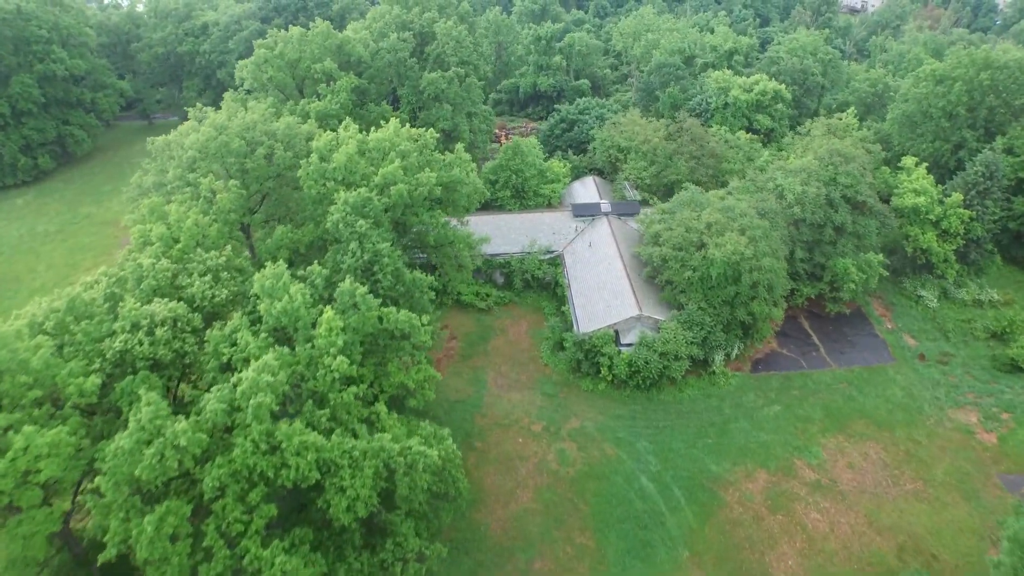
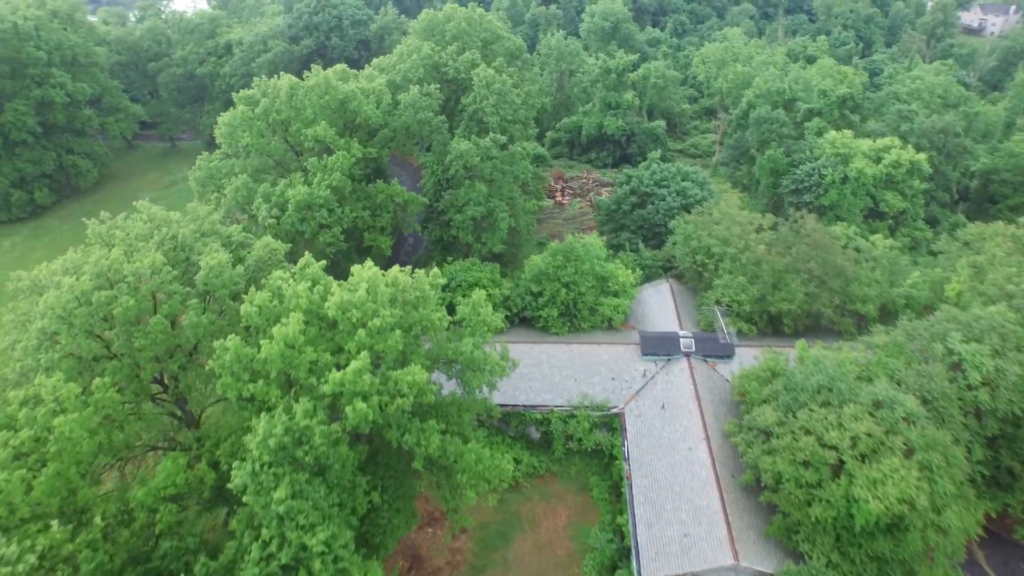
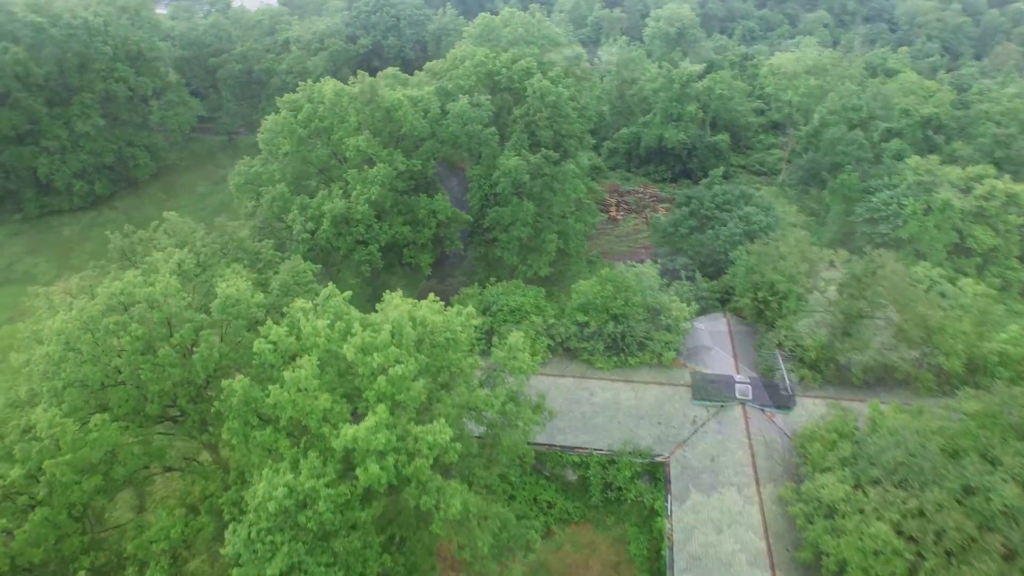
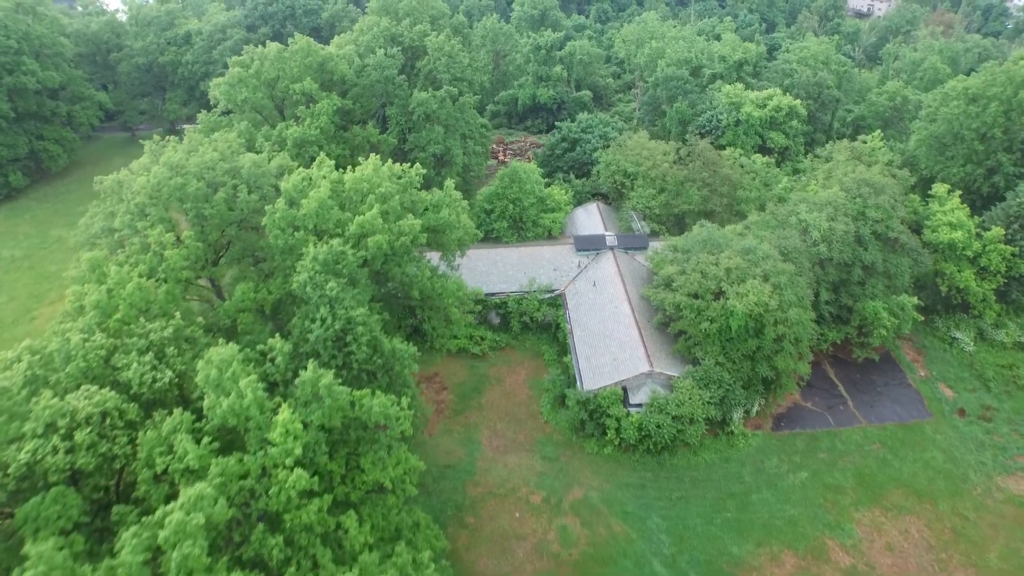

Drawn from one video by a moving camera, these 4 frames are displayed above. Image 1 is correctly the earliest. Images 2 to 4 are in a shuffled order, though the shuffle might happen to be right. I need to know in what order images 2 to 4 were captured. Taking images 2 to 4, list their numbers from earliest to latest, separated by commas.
4, 2, 3
